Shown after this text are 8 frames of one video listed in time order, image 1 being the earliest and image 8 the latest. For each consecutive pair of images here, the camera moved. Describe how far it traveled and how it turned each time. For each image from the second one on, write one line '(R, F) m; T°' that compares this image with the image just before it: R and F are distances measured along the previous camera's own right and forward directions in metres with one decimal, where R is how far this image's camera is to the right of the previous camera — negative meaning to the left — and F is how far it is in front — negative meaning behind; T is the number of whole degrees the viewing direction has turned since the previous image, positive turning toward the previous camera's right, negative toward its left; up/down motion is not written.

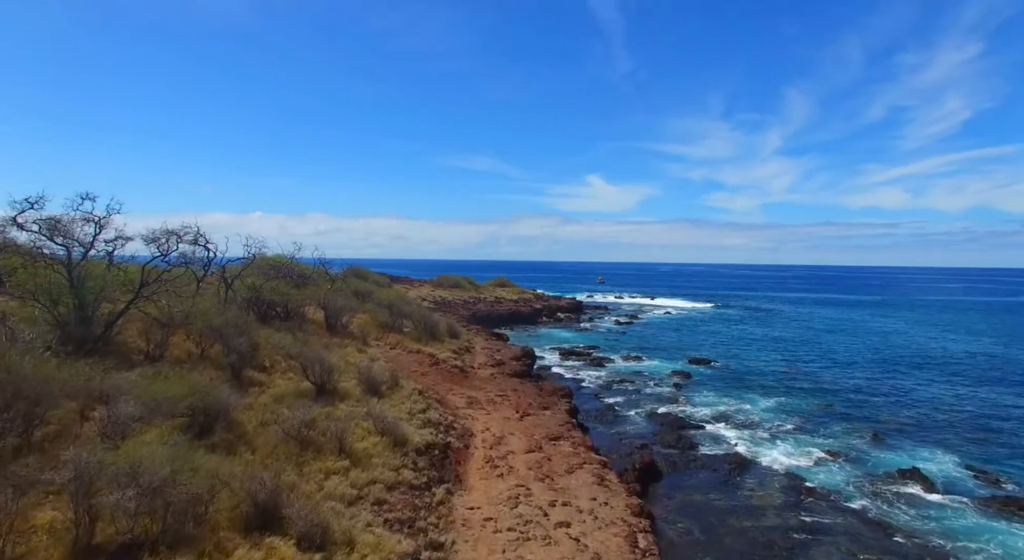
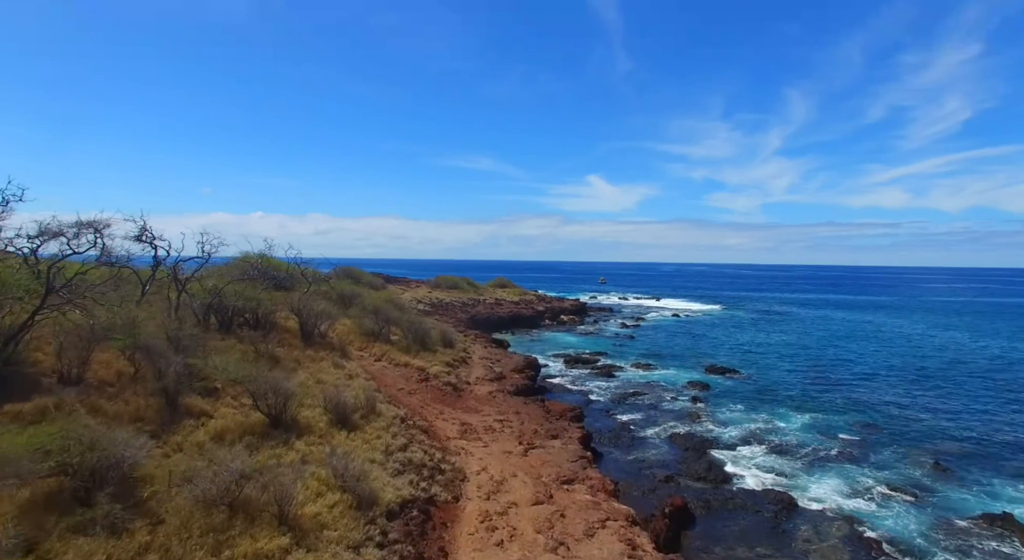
(-0.1, +3.9) m; 0°
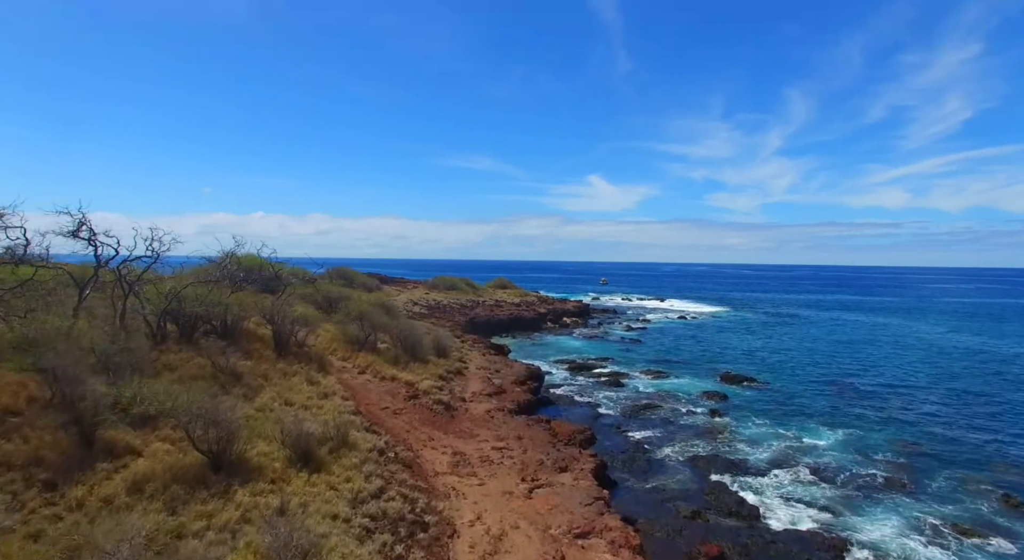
(0.0, +3.2) m; 0°
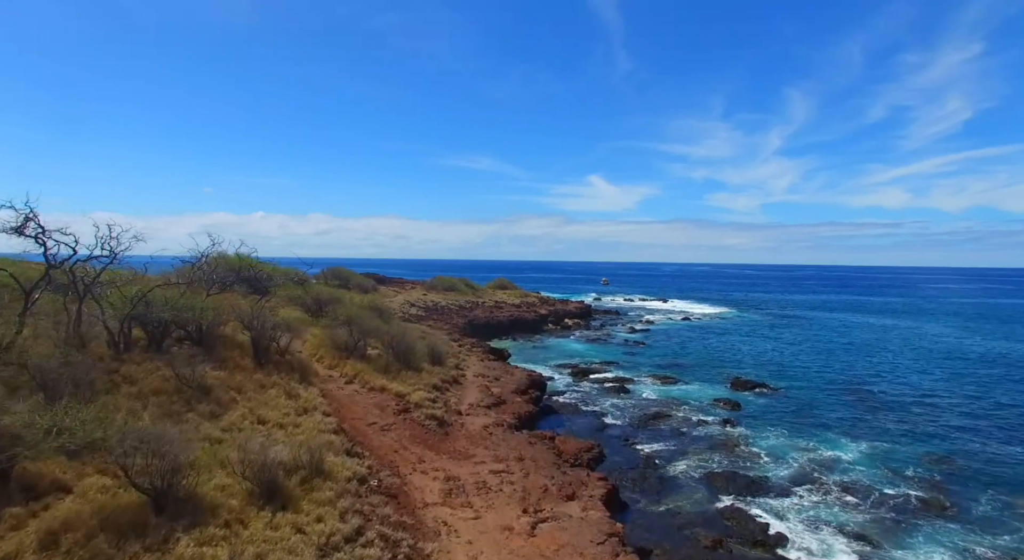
(0.0, +2.0) m; 0°
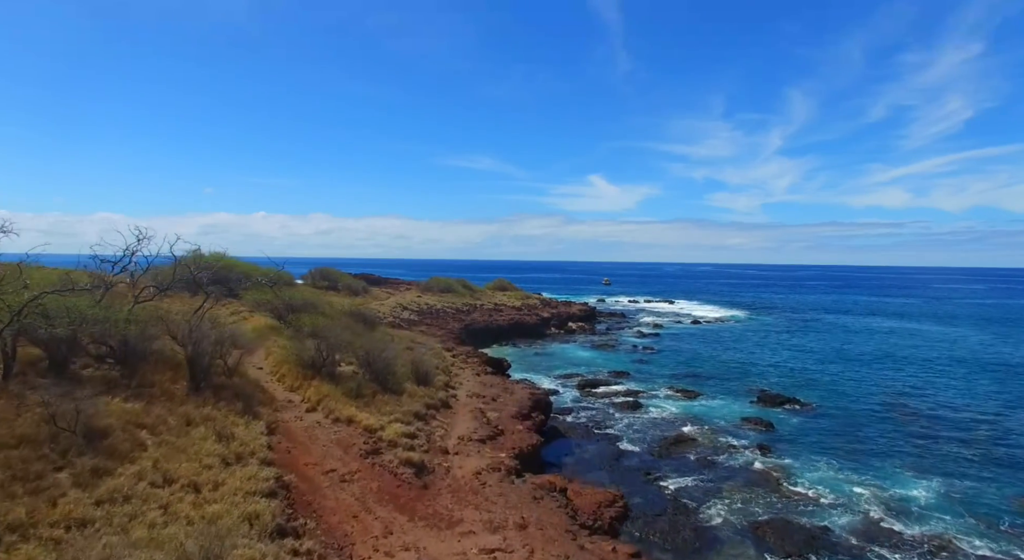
(0.0, +4.4) m; 0°
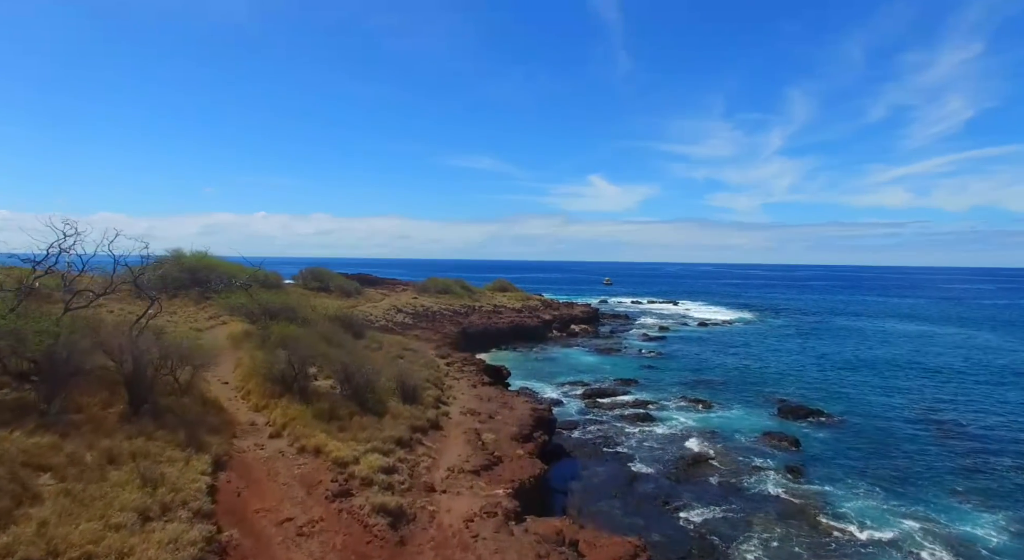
(0.0, +2.8) m; 0°
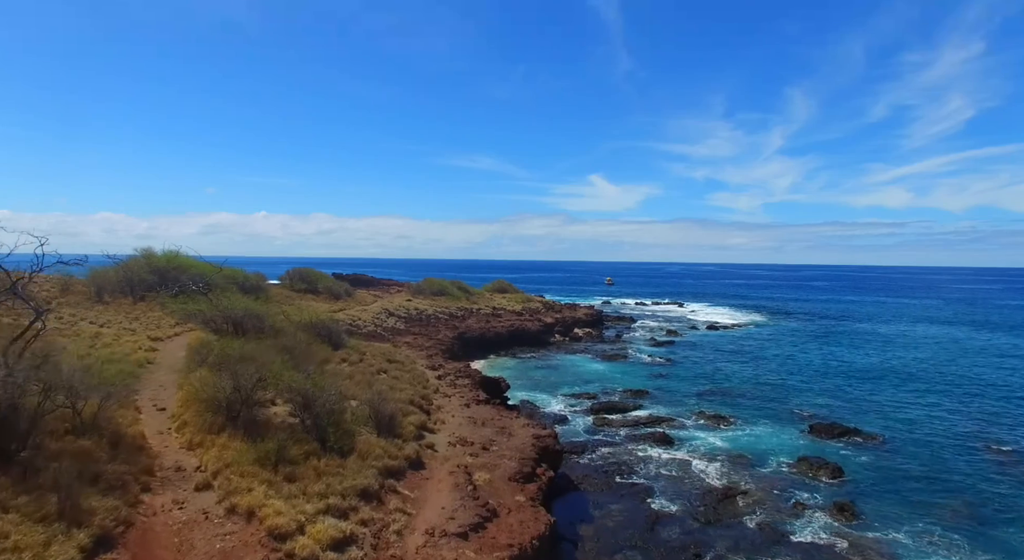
(+0.1, +3.7) m; 0°
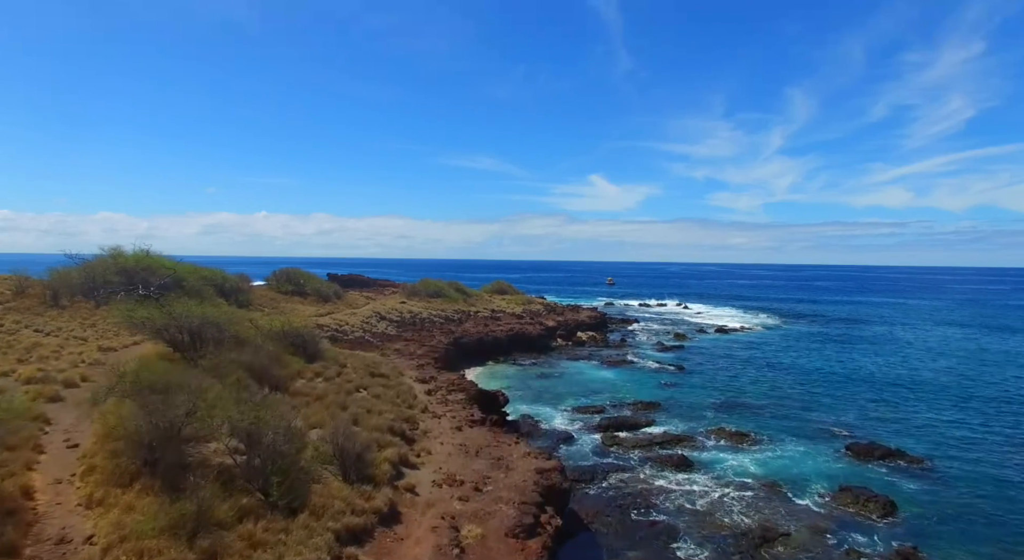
(0.0, +3.3) m; 0°
